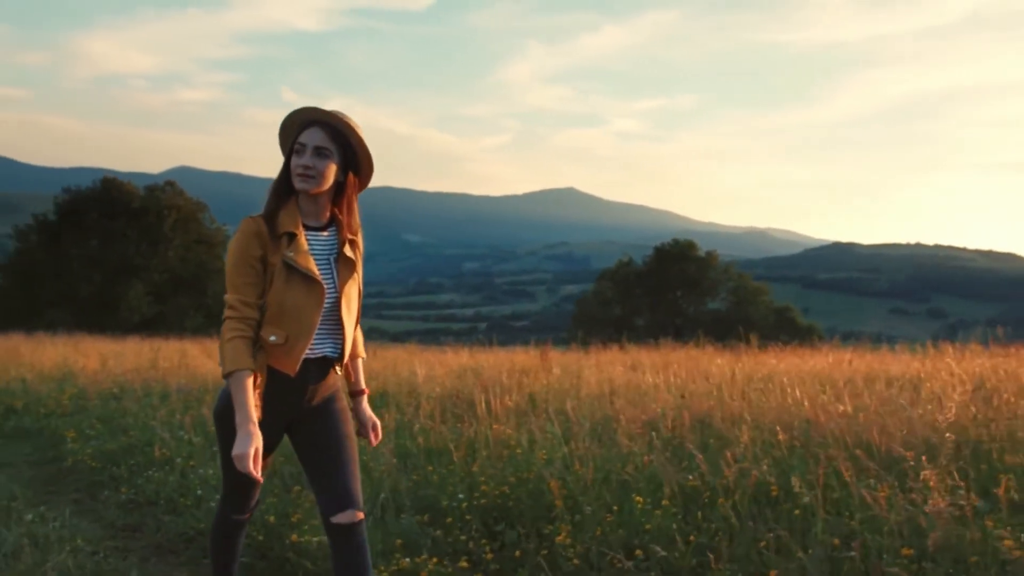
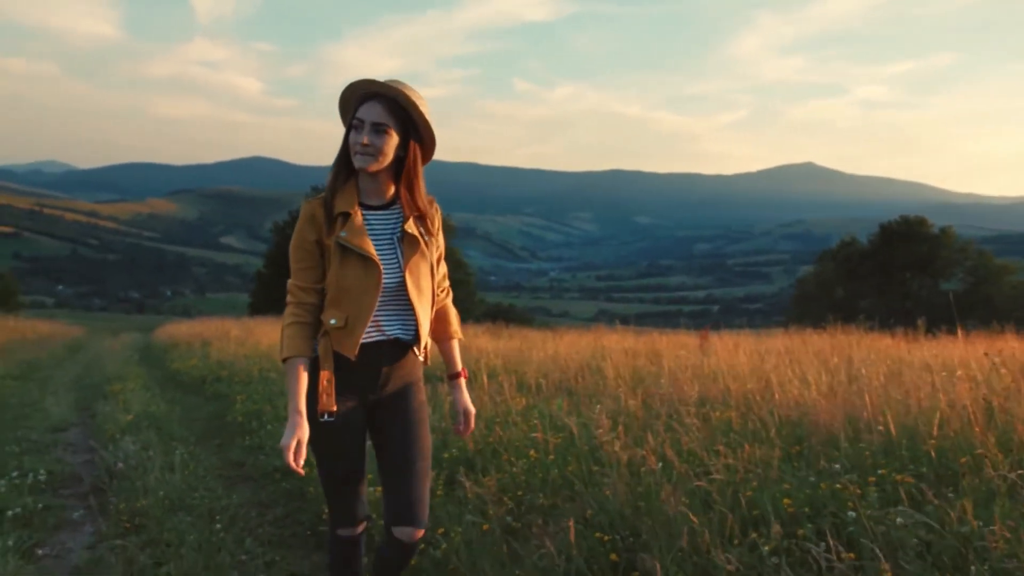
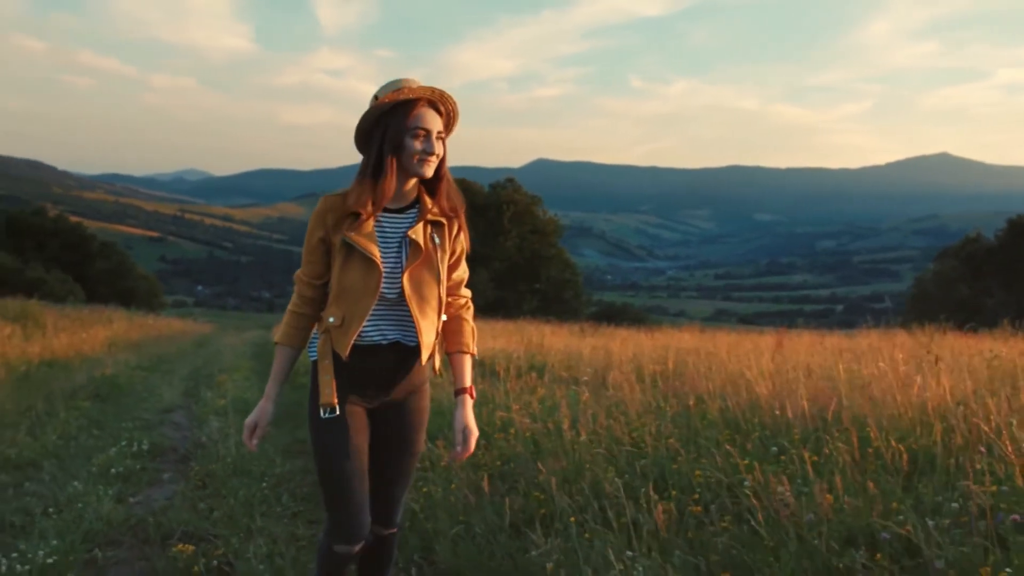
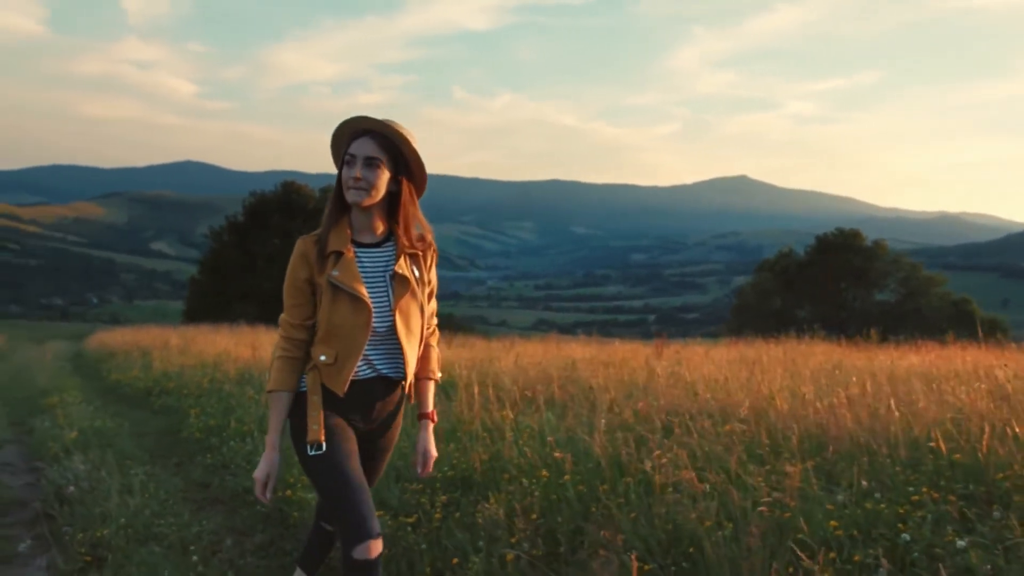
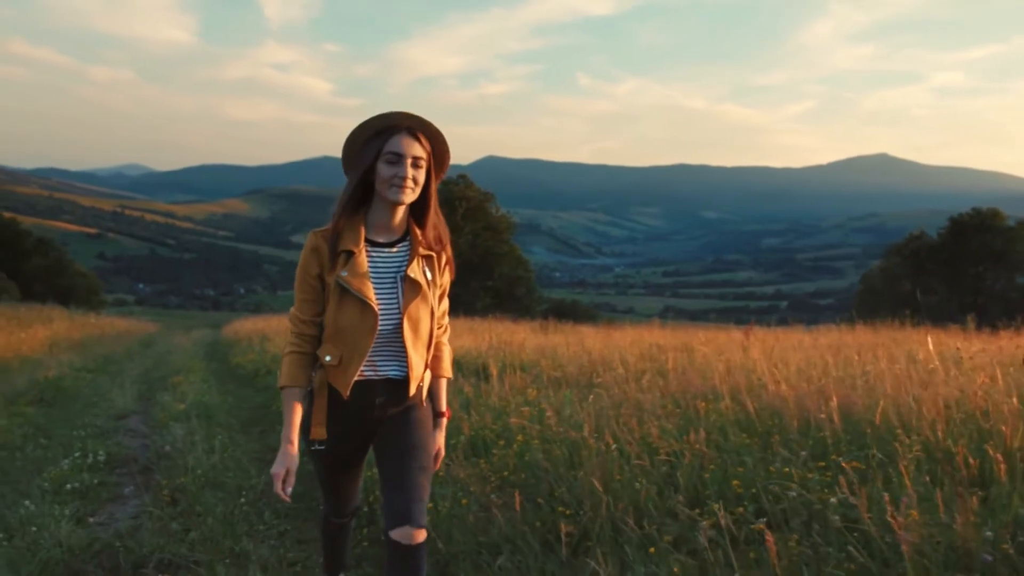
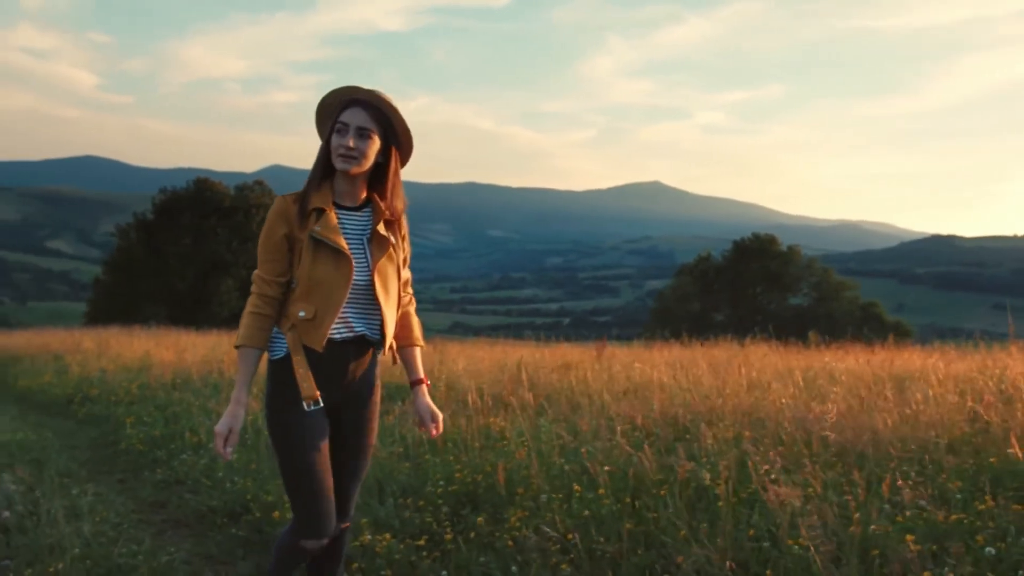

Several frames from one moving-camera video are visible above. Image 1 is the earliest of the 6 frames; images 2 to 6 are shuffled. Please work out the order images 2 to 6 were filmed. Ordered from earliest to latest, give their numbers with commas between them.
6, 4, 2, 5, 3
